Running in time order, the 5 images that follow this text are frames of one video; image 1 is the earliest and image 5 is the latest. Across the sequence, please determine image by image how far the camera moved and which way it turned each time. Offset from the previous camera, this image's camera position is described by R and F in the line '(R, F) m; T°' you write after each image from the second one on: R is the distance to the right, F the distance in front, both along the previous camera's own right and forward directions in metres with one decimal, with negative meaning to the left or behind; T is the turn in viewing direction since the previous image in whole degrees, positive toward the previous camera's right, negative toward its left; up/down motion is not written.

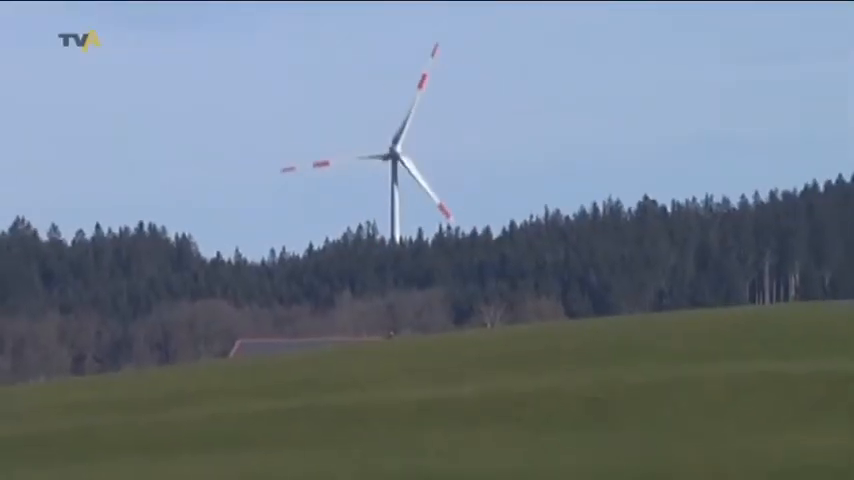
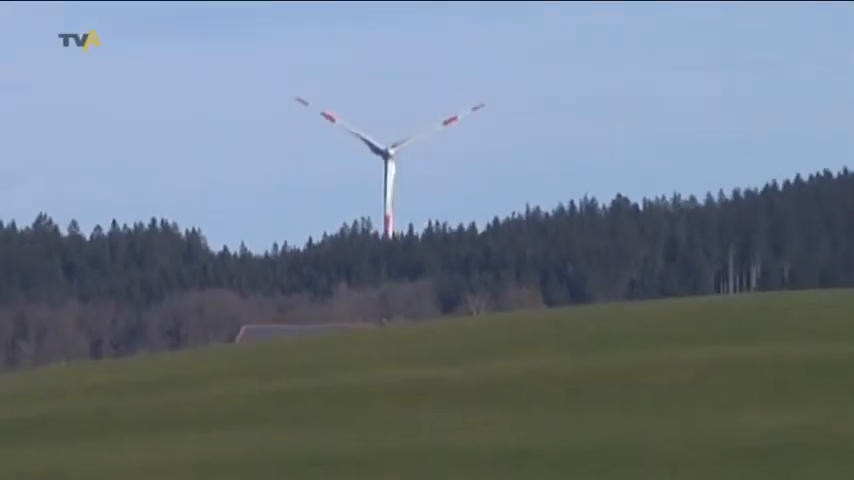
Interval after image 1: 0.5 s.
(+0.7, -1.0) m; -3°
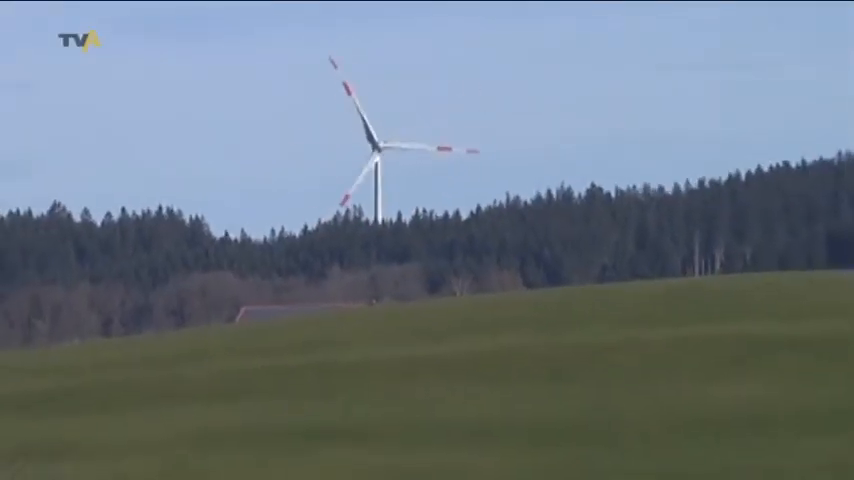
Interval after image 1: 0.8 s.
(+0.1, -1.0) m; 0°
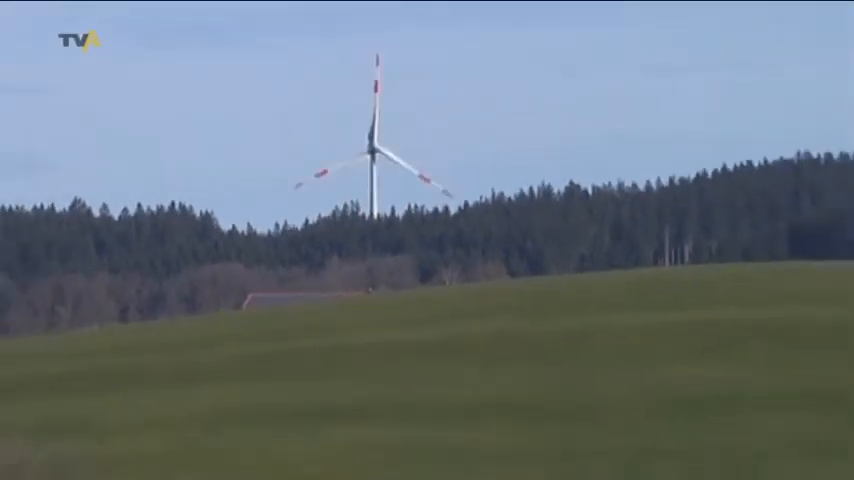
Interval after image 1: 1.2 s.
(+0.3, -1.2) m; -1°
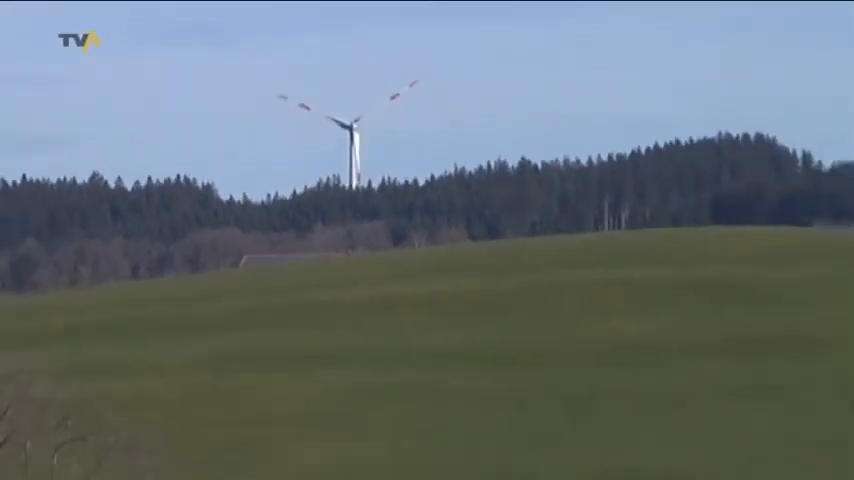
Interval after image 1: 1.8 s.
(+0.3, -2.3) m; 0°
